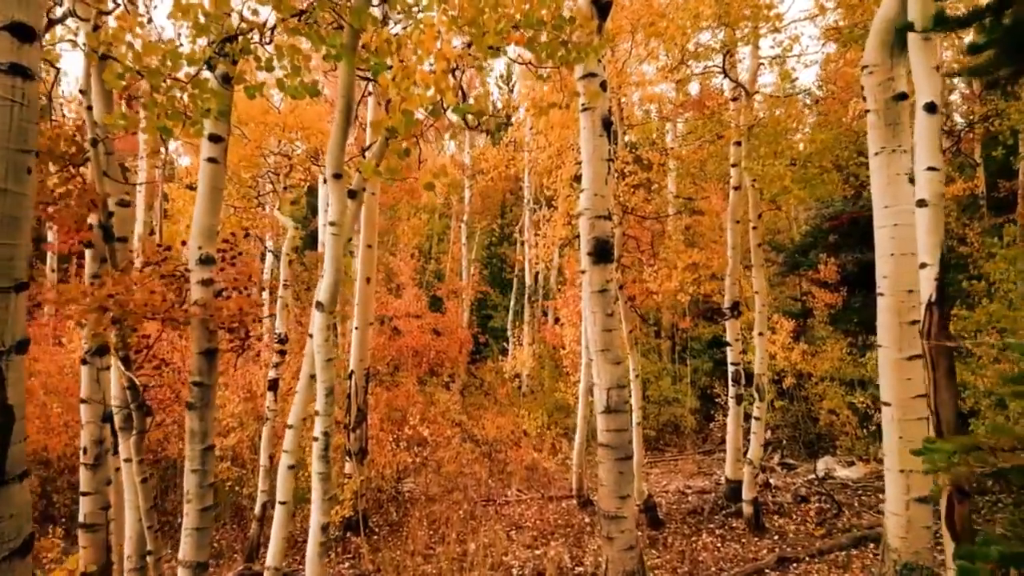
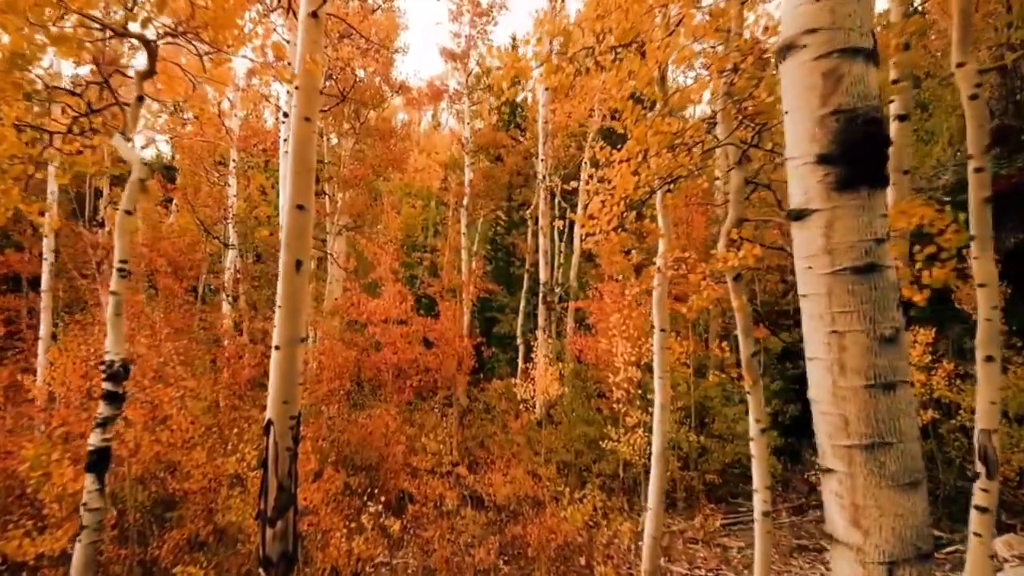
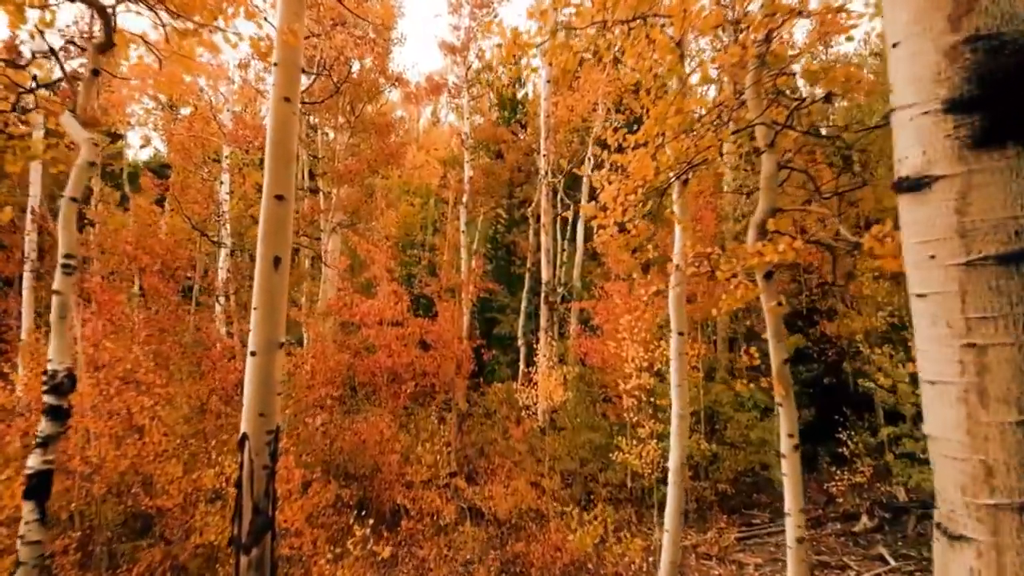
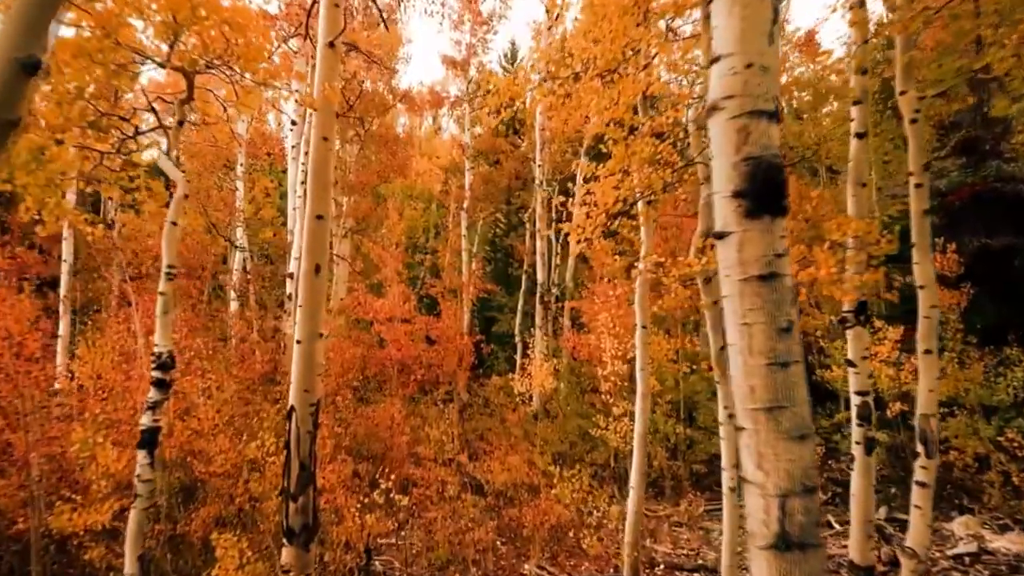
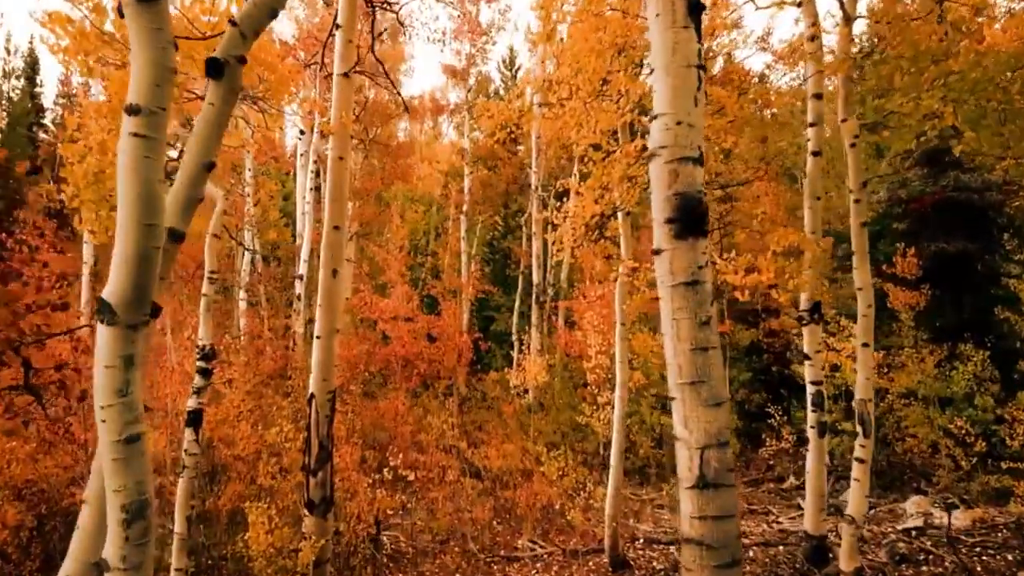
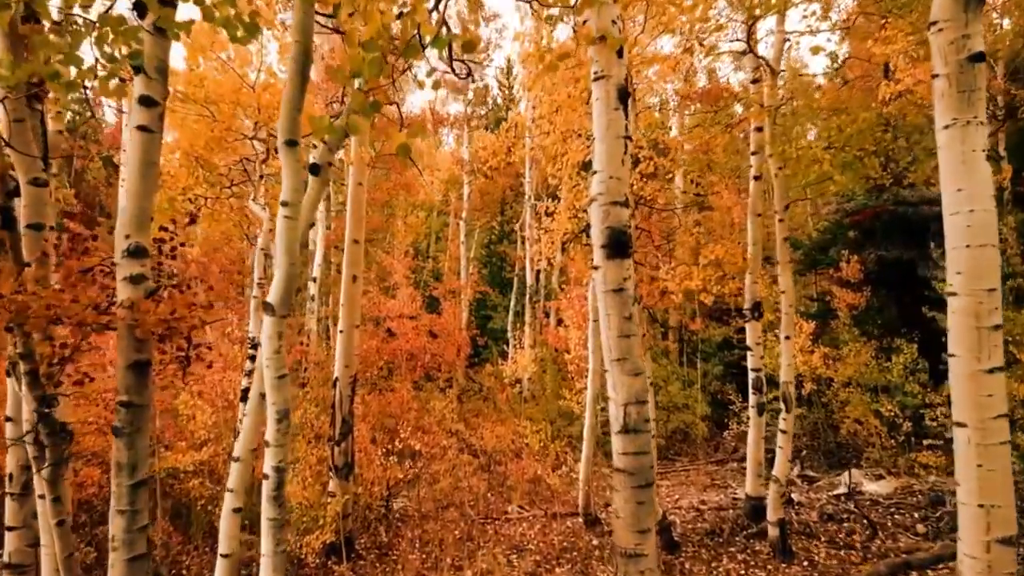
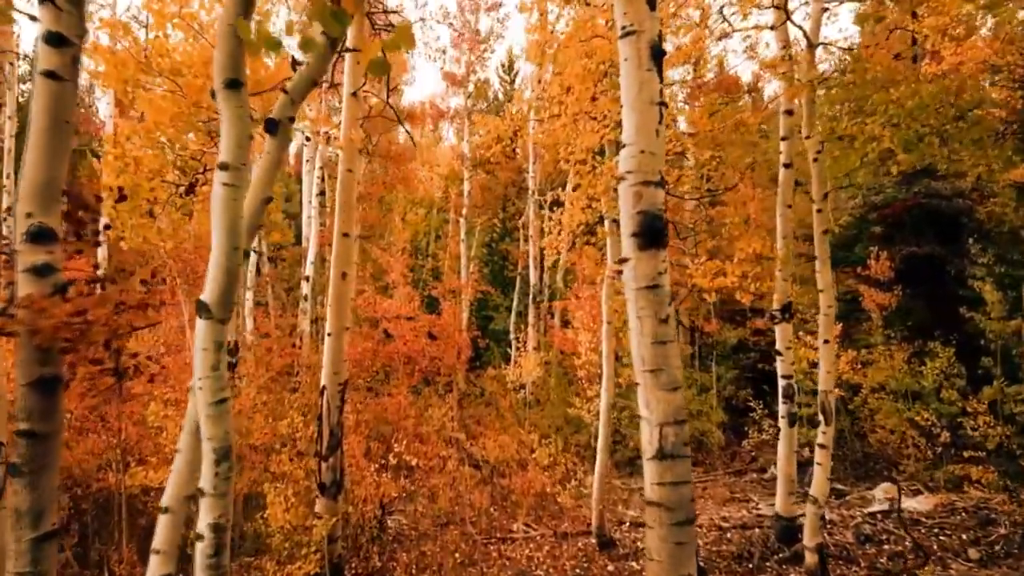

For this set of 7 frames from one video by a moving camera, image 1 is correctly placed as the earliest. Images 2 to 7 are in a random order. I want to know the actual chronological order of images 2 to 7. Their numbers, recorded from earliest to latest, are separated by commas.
6, 7, 5, 4, 2, 3
